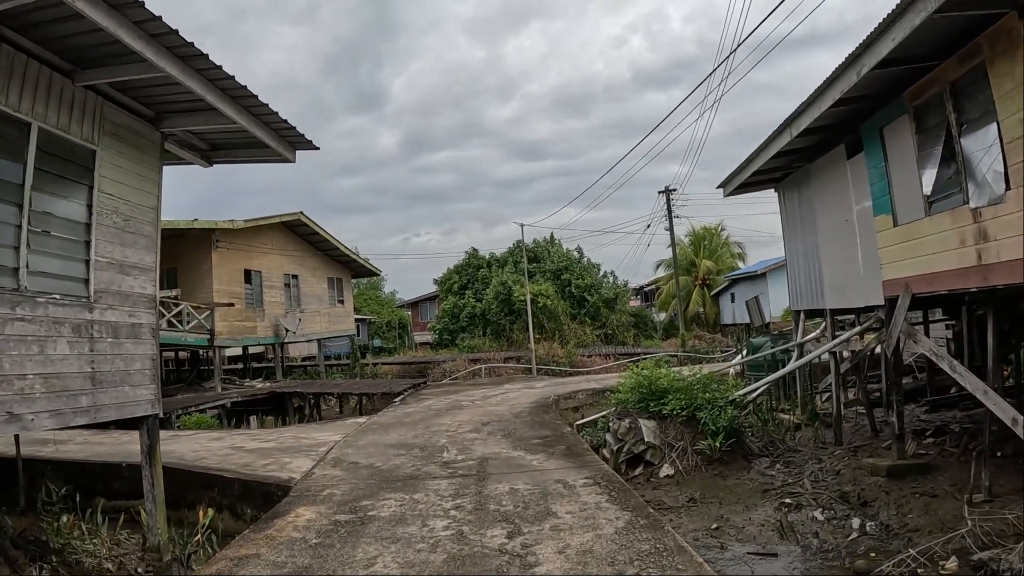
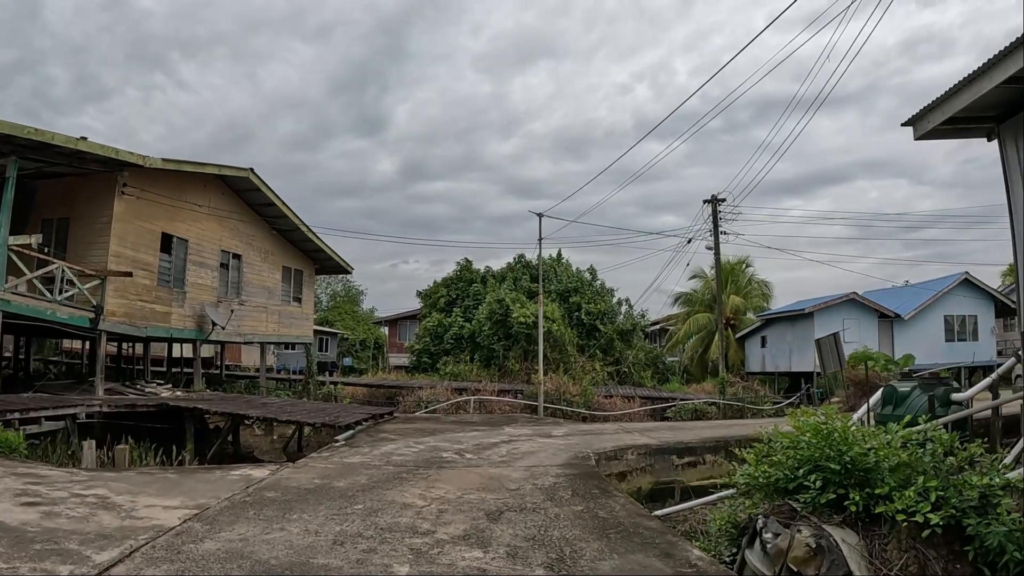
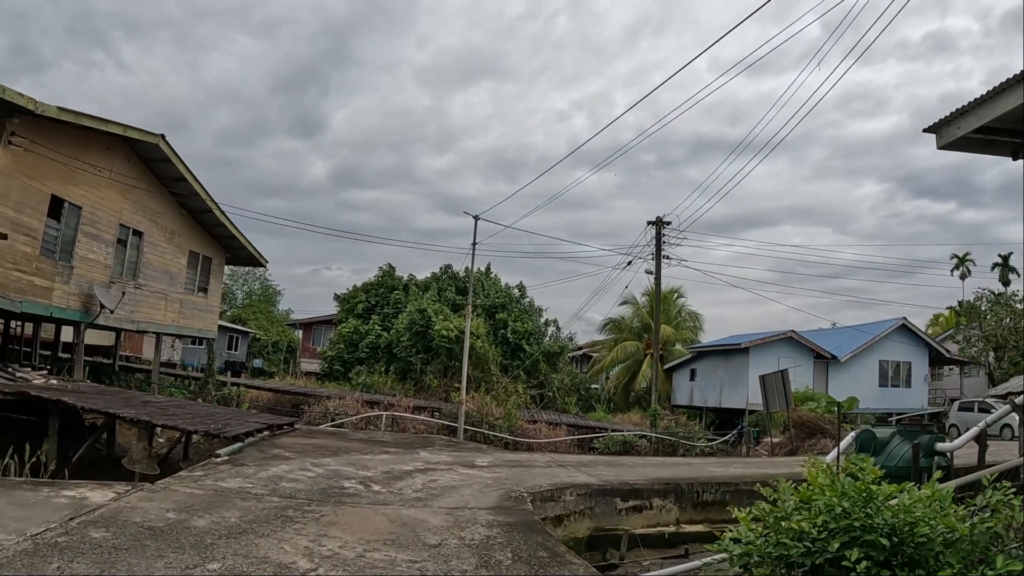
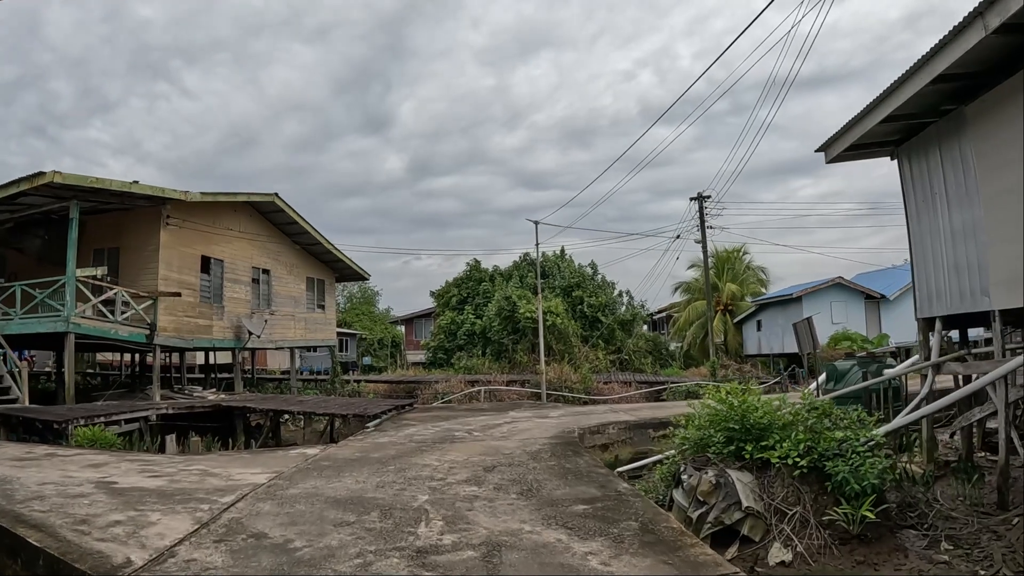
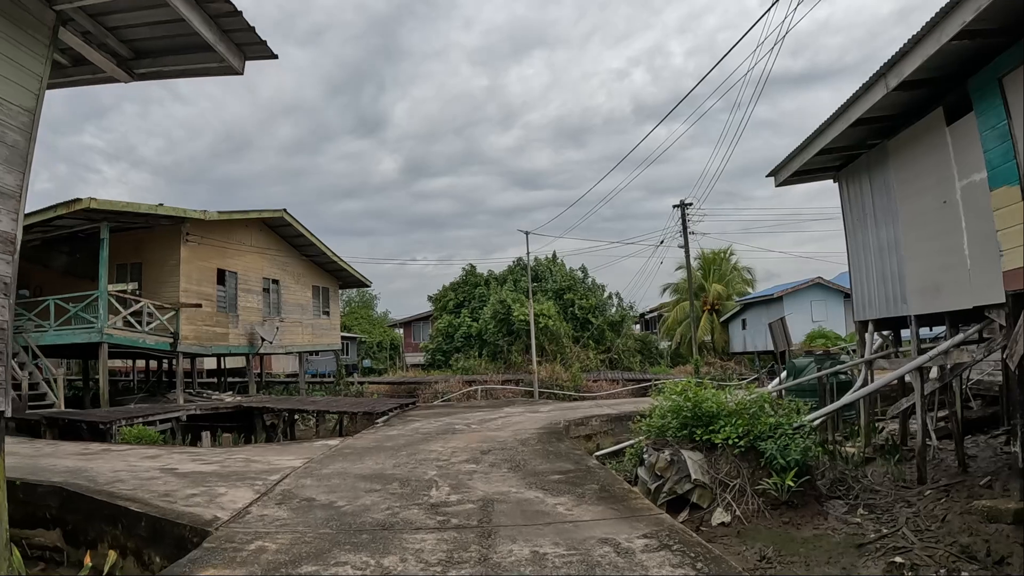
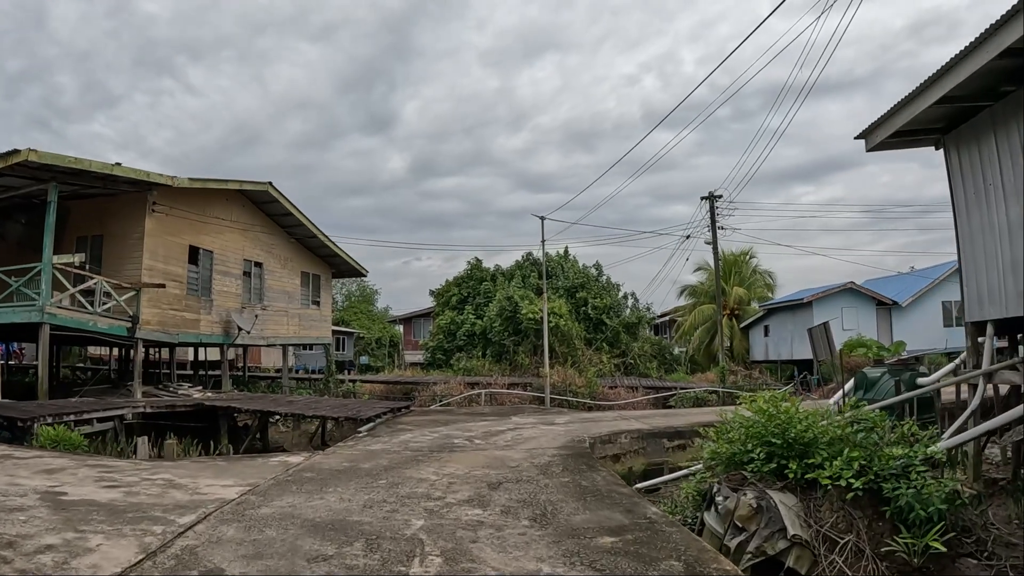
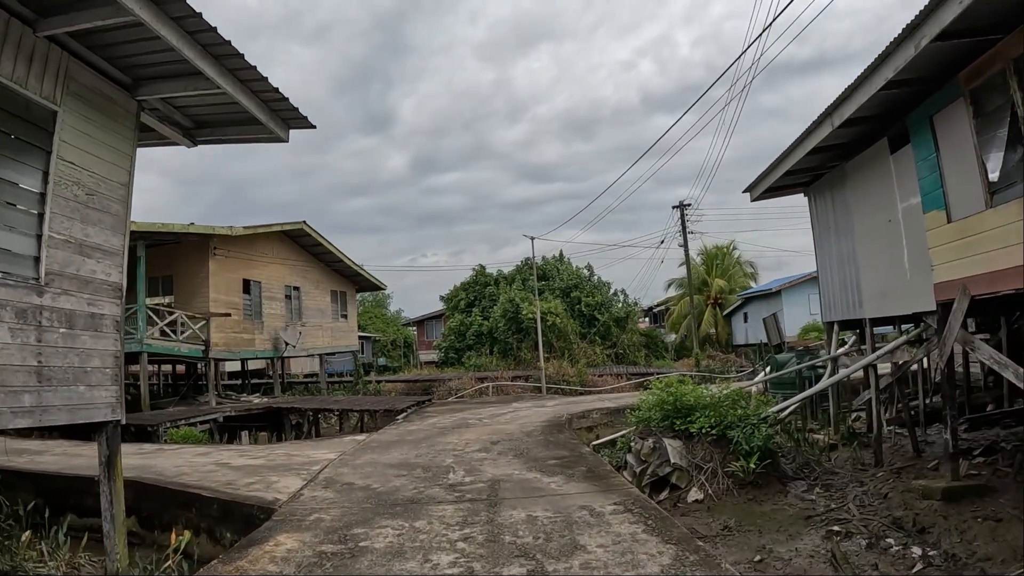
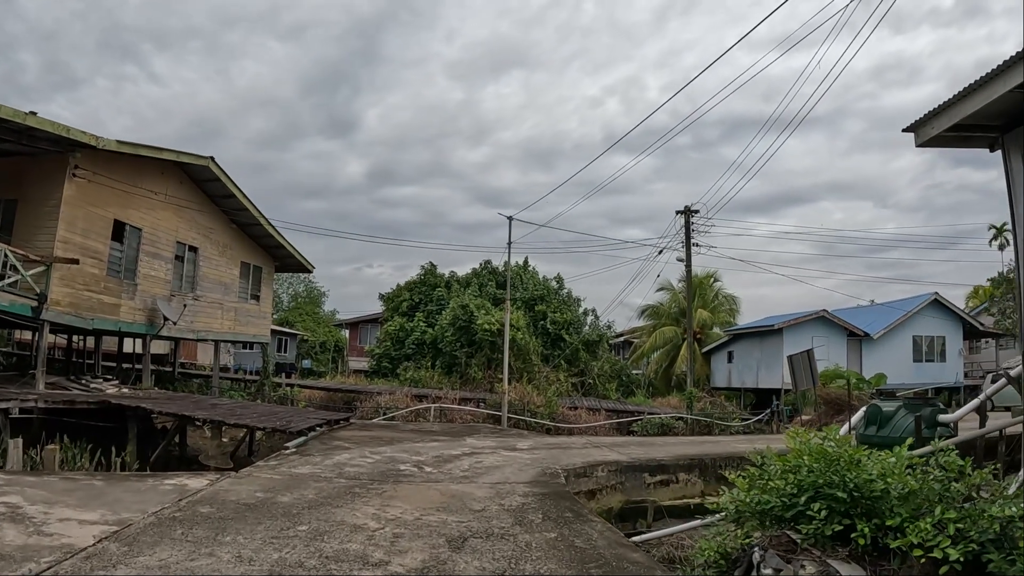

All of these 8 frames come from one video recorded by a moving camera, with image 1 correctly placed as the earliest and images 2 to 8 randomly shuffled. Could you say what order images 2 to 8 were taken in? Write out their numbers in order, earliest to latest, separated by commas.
7, 5, 4, 6, 2, 8, 3
